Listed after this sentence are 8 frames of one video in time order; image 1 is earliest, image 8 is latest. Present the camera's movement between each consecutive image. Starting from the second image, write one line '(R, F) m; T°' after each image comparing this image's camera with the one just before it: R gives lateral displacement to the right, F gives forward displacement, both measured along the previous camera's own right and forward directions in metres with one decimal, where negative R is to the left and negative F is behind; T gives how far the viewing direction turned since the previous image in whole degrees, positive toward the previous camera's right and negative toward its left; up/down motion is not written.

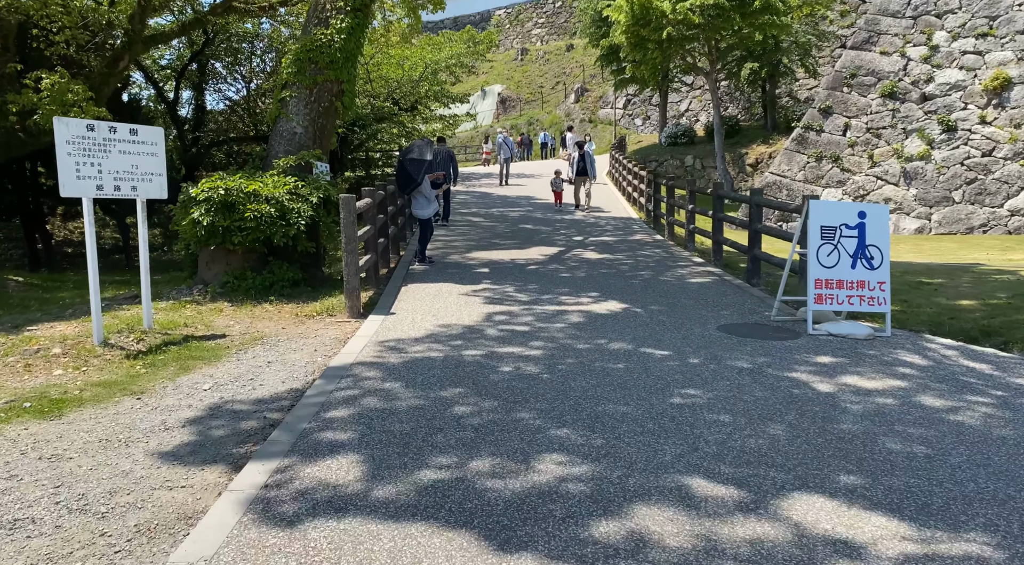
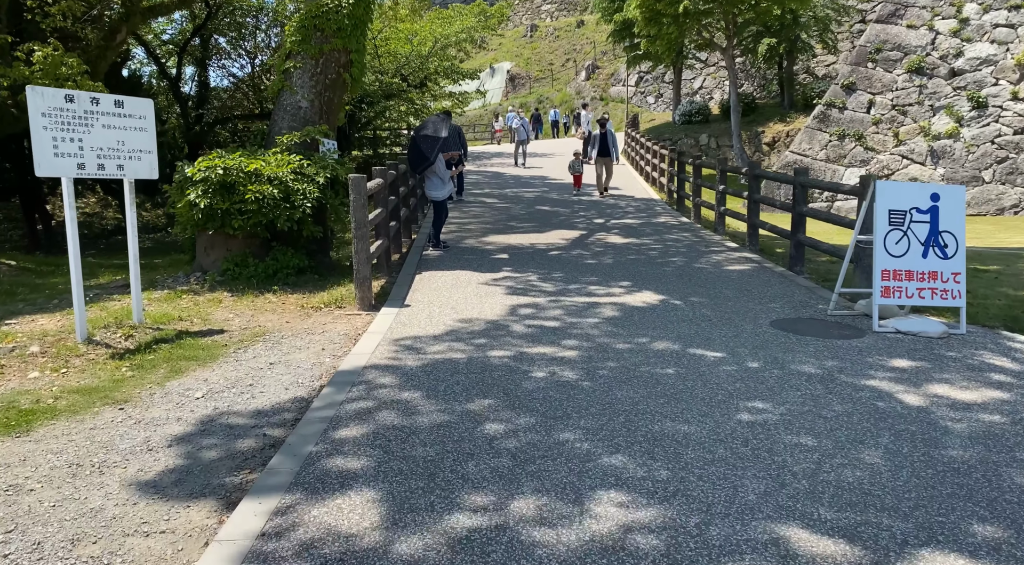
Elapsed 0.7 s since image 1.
(-0.2, +0.8) m; 0°
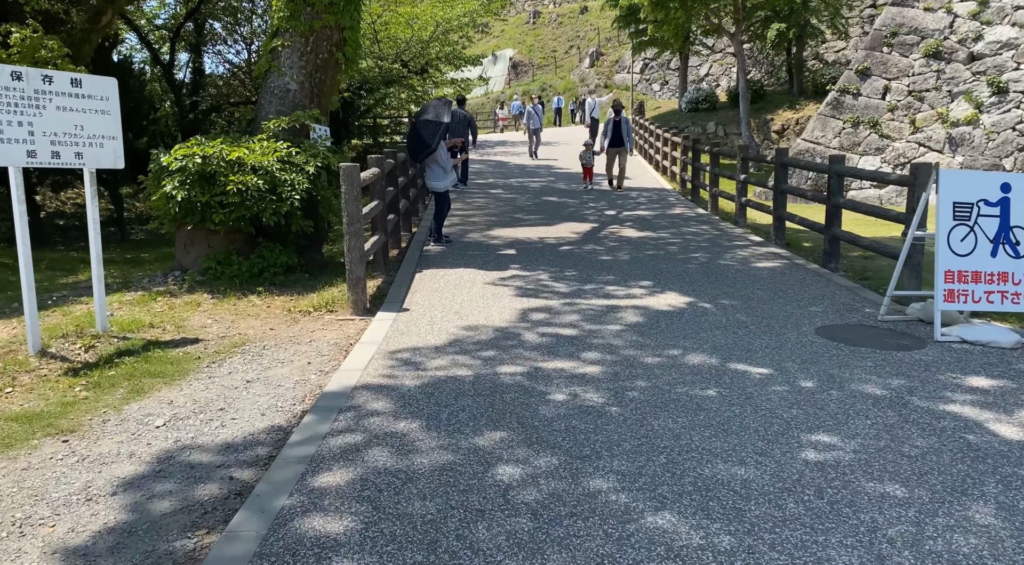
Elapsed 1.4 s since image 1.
(-0.1, +0.9) m; 0°
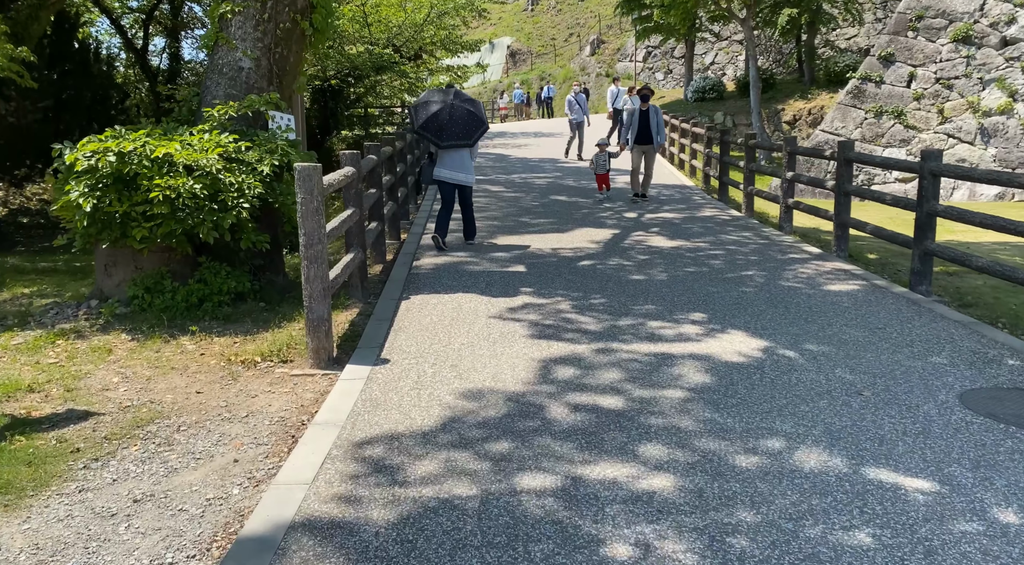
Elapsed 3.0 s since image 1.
(-0.1, +1.9) m; 0°
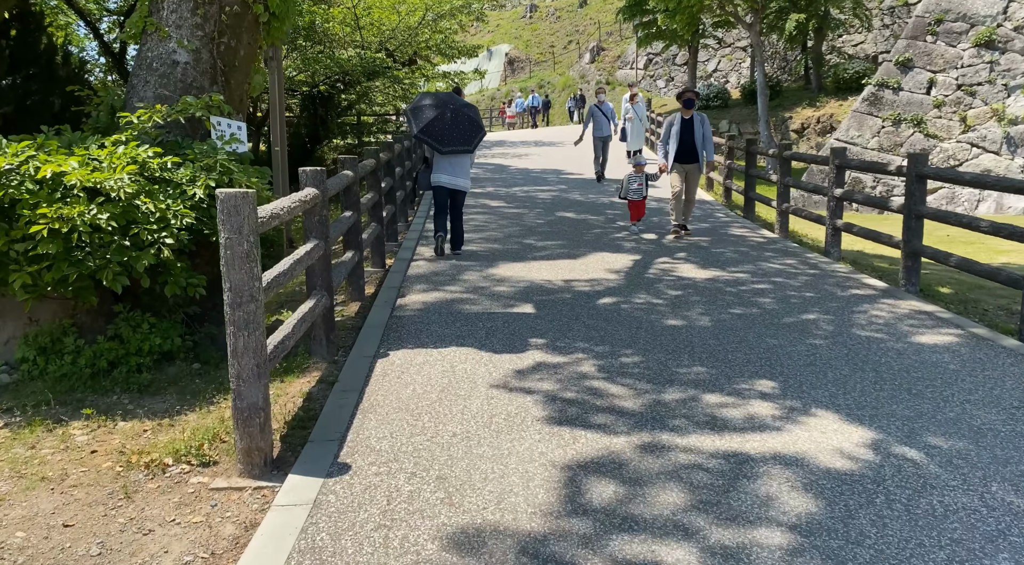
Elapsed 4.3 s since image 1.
(-0.1, +1.6) m; 0°
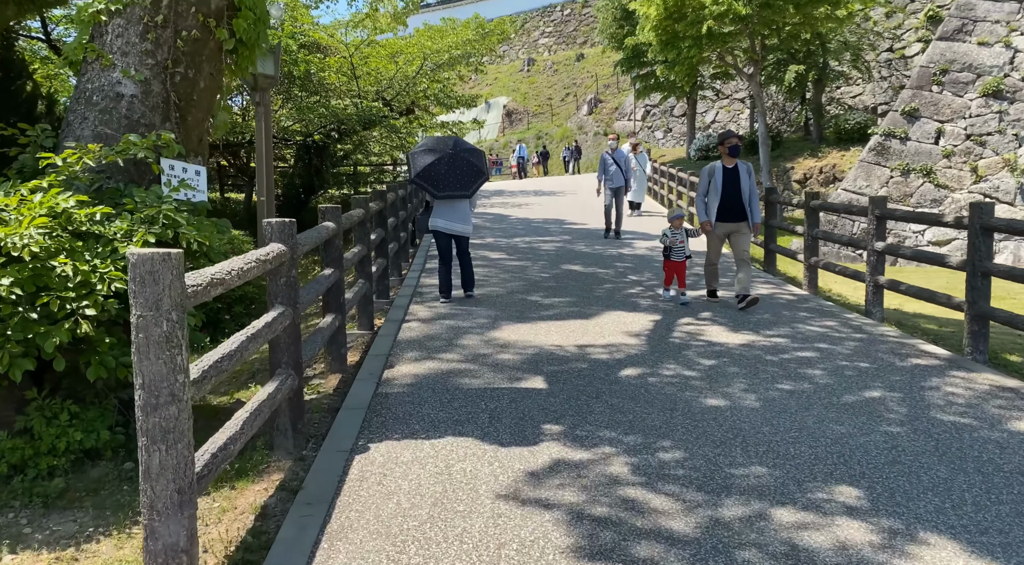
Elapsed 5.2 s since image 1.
(-0.1, +1.1) m; 0°
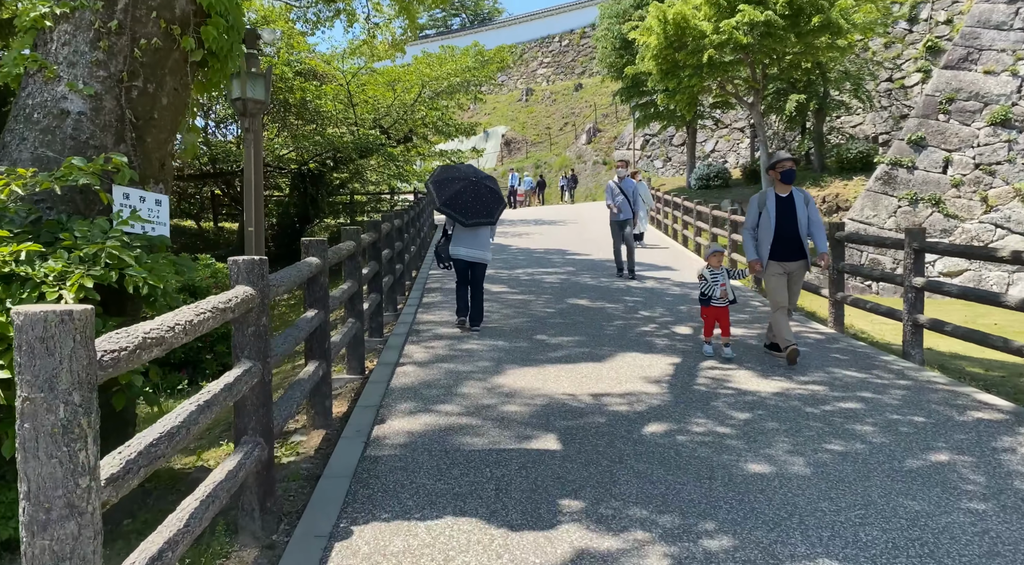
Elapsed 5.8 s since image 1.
(-0.1, +0.8) m; 0°
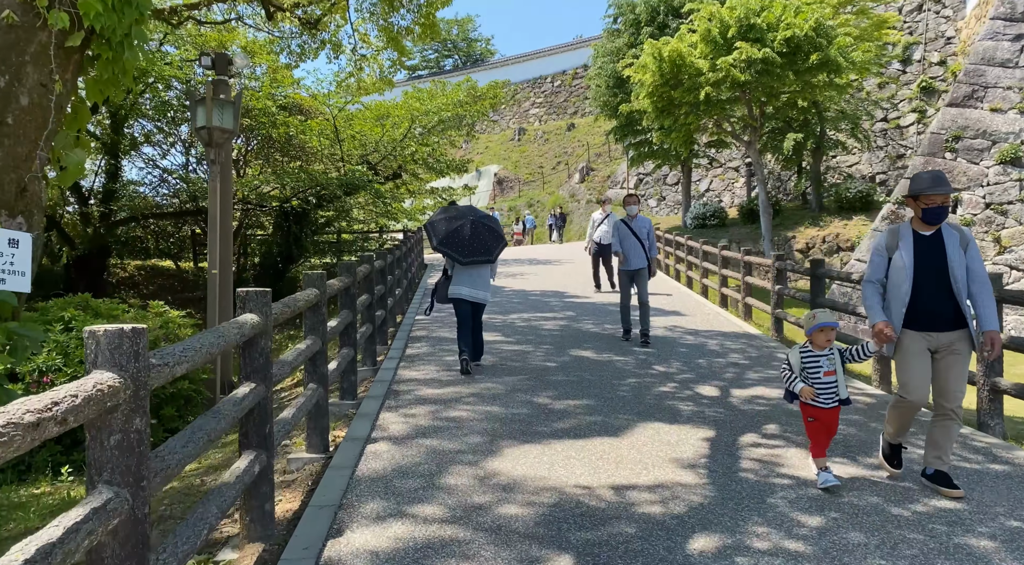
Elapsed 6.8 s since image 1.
(0.0, +1.4) m; 0°
